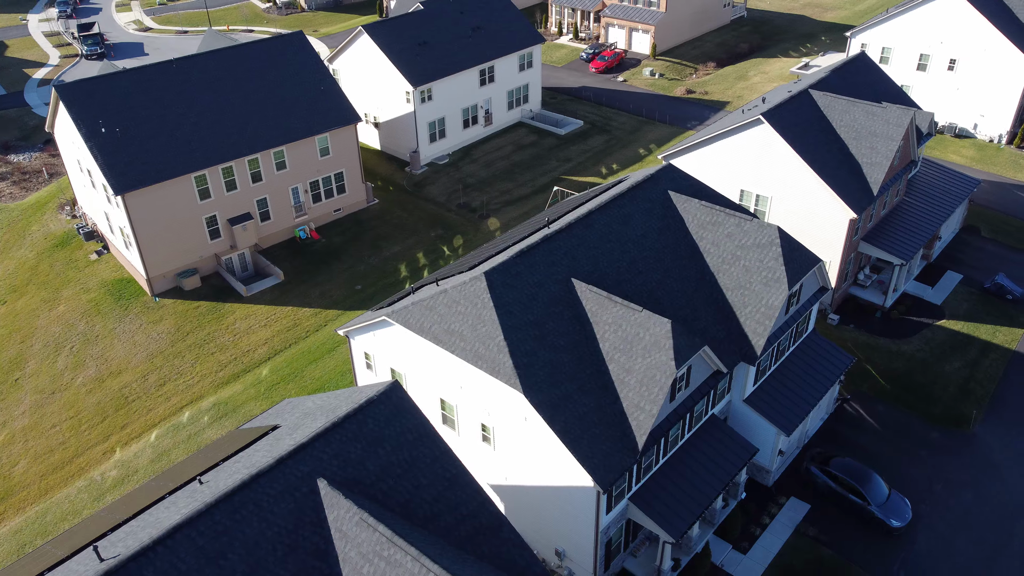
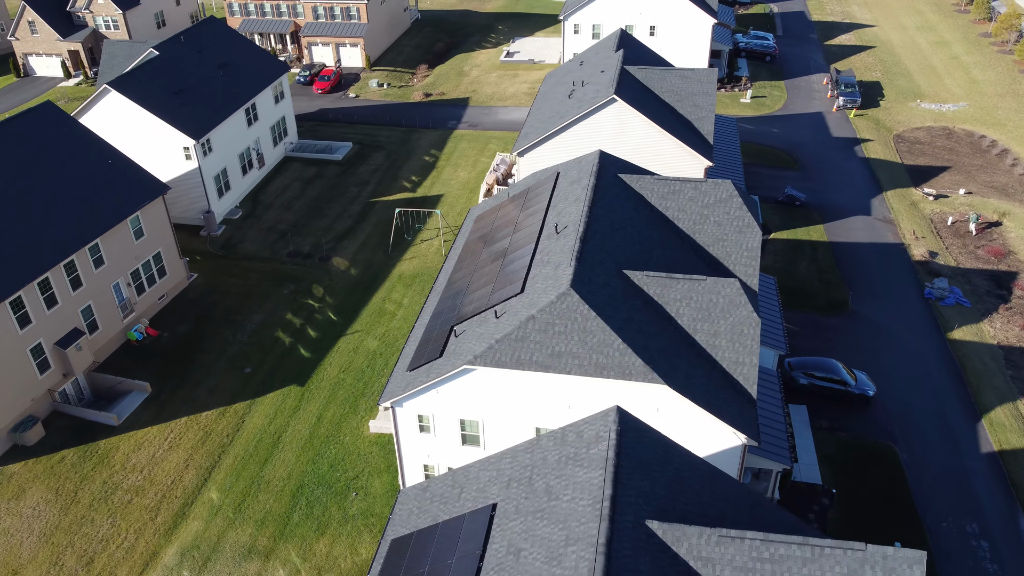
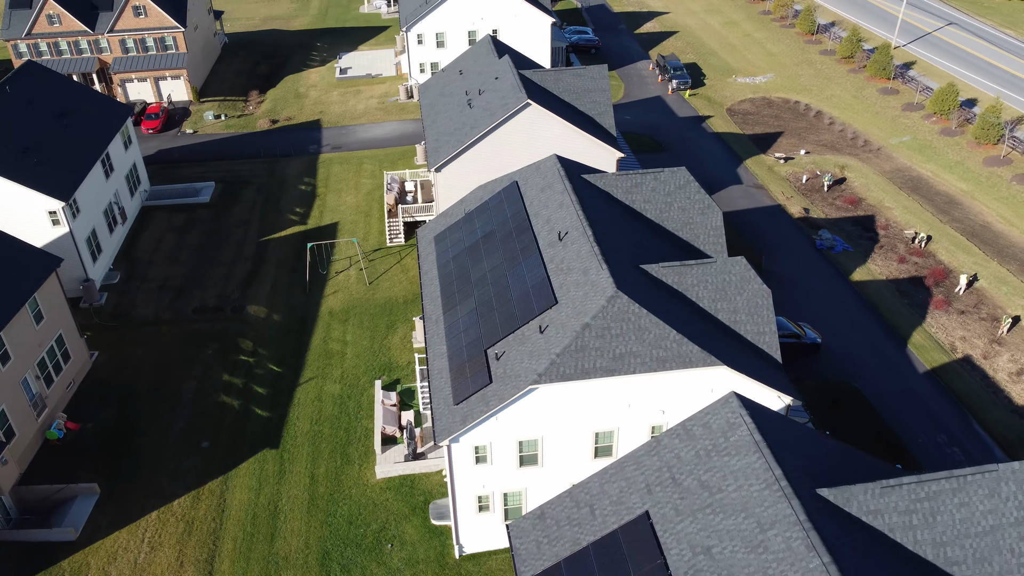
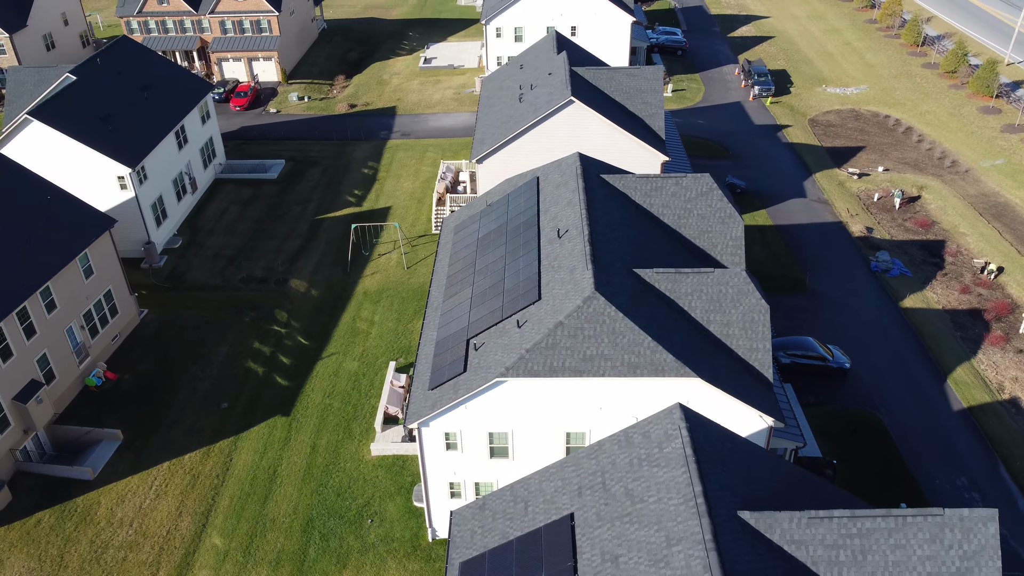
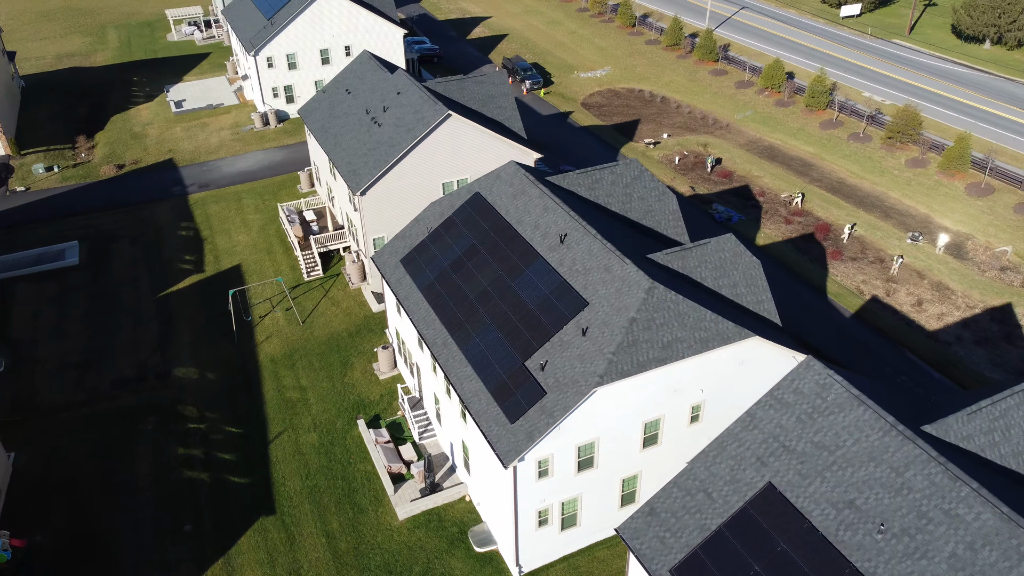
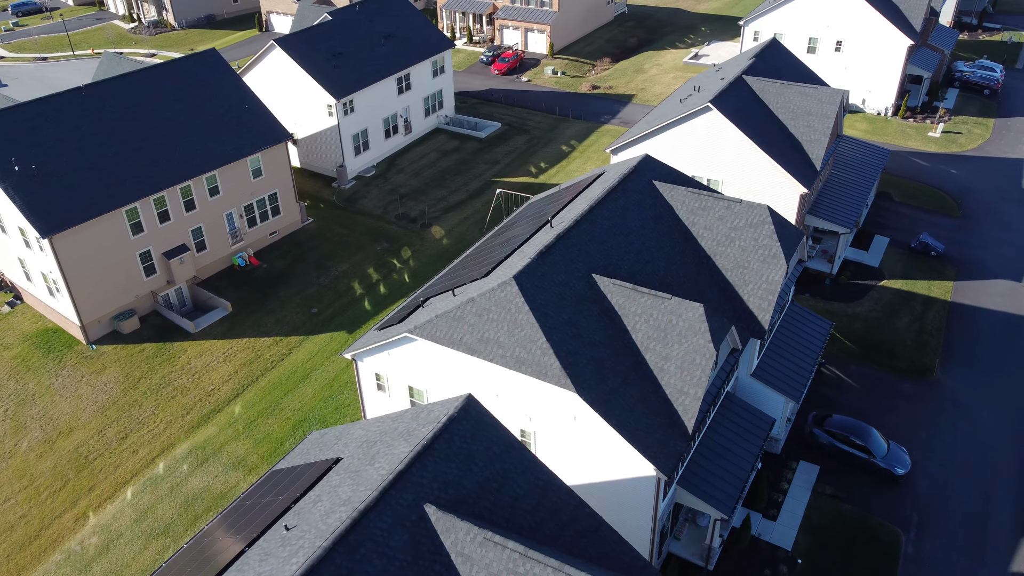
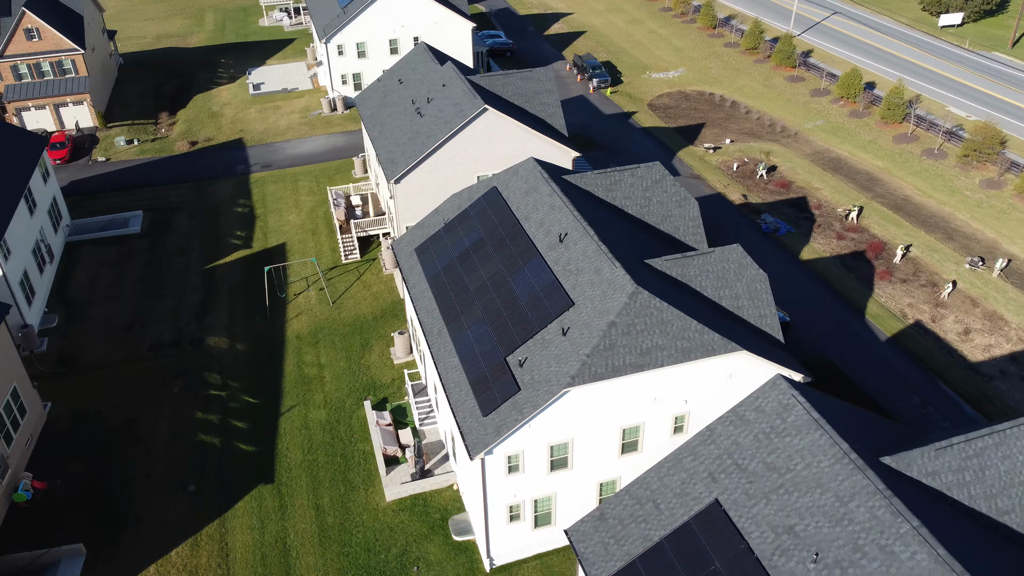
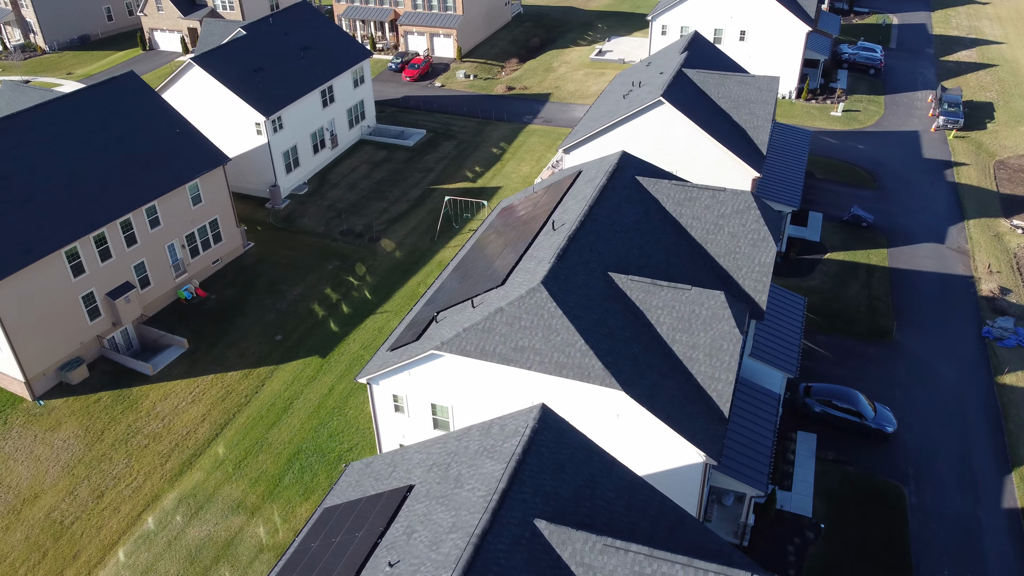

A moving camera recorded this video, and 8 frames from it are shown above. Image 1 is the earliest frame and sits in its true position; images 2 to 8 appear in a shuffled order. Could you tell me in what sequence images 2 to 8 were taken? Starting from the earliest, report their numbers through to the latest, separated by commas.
6, 8, 2, 4, 3, 7, 5
